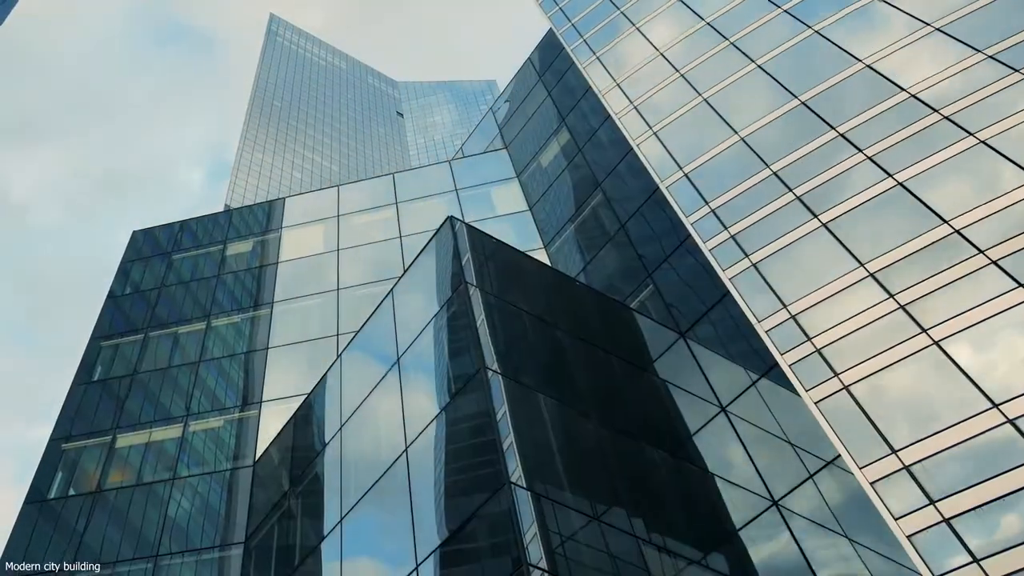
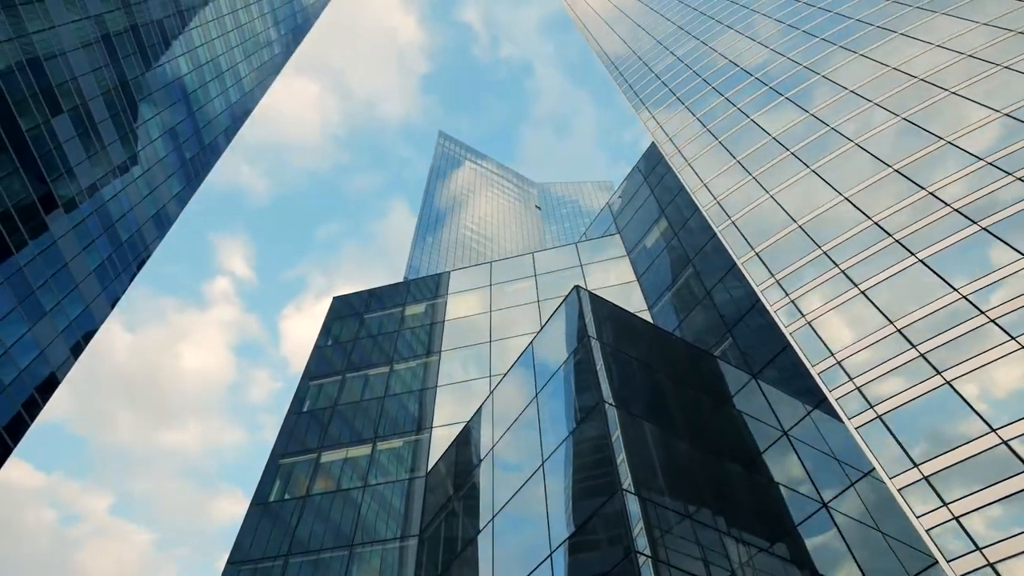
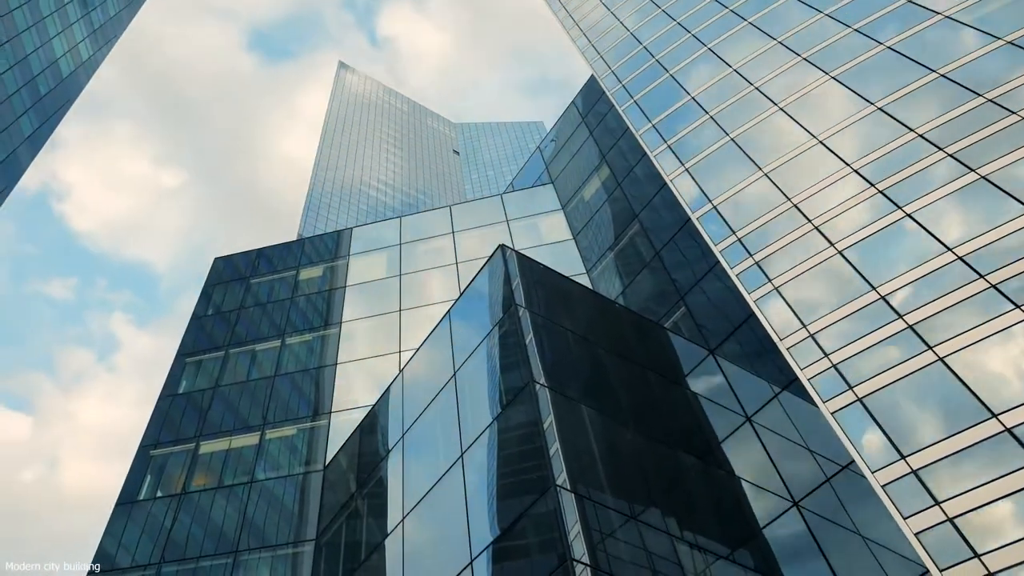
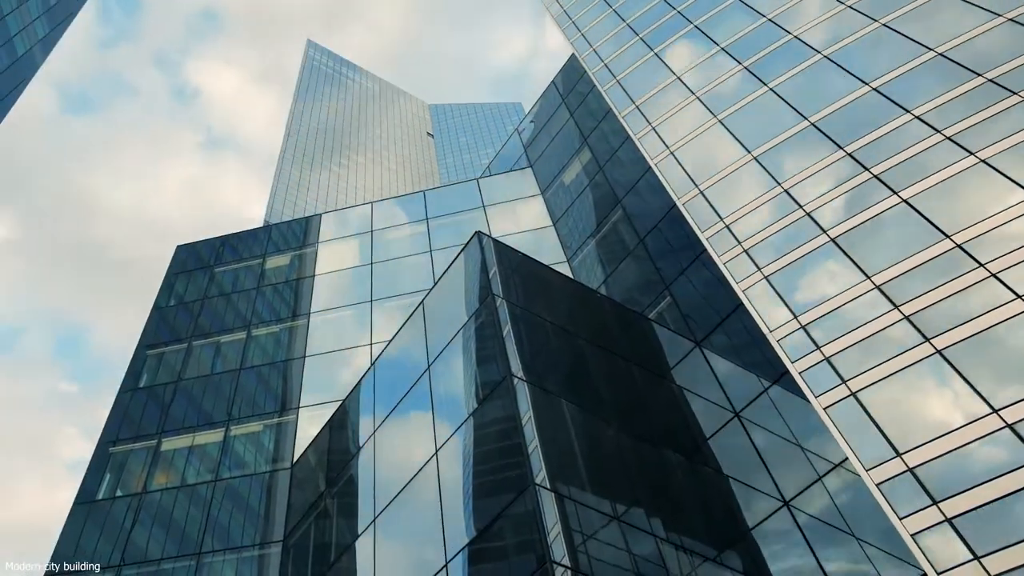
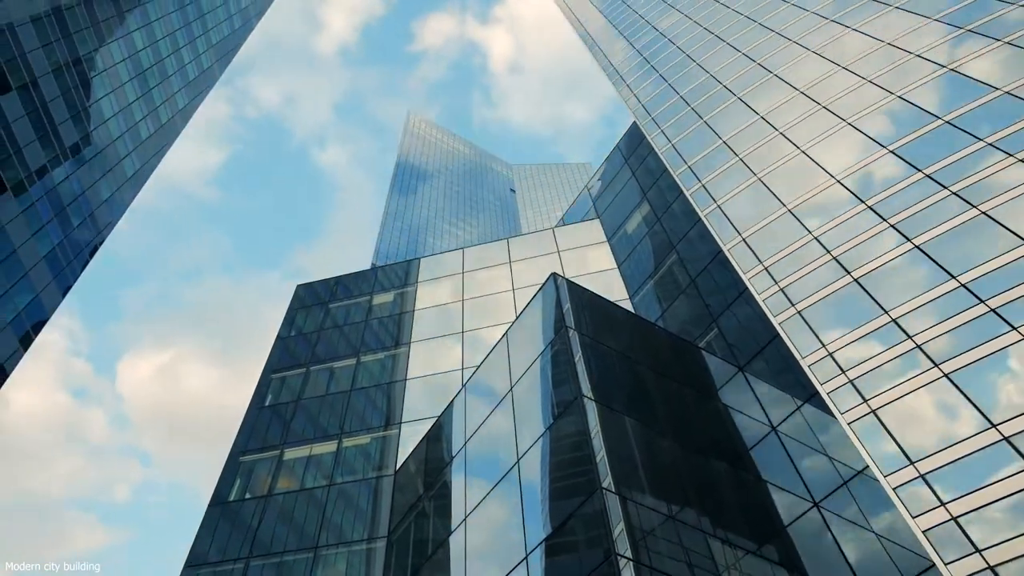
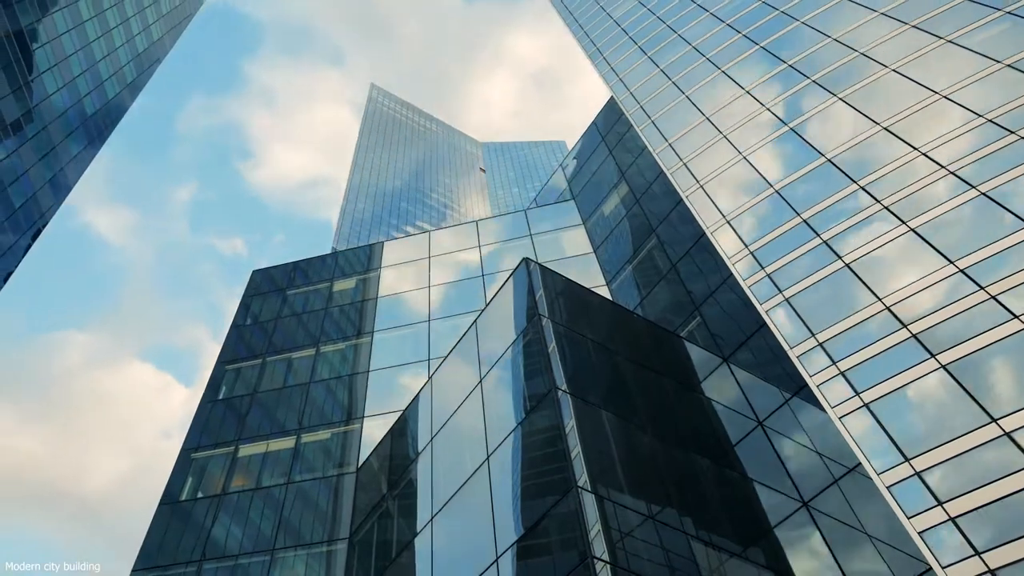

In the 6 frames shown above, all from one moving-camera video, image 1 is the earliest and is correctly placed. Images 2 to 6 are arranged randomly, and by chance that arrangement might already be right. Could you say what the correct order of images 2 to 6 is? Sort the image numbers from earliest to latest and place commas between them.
4, 3, 6, 5, 2
